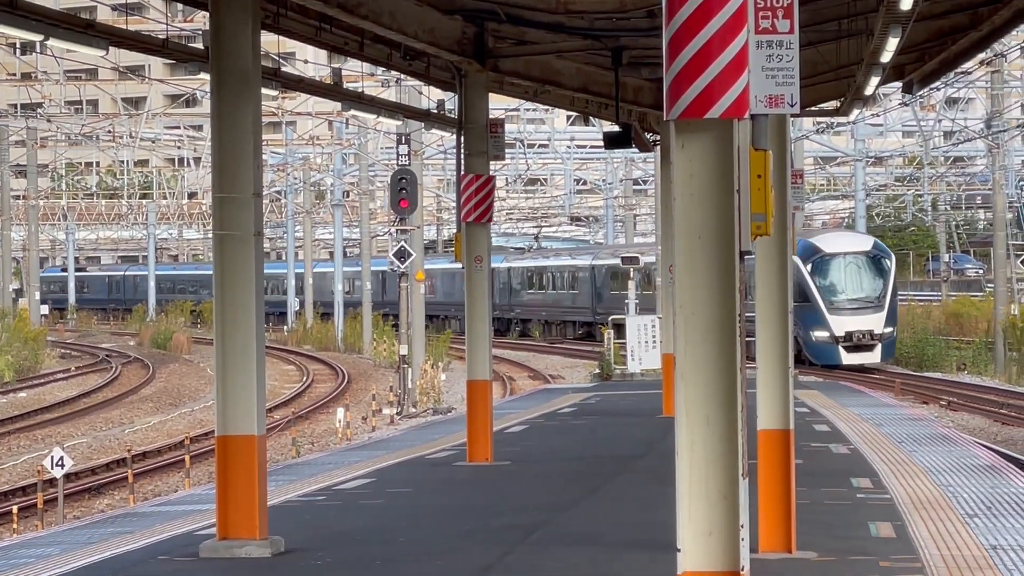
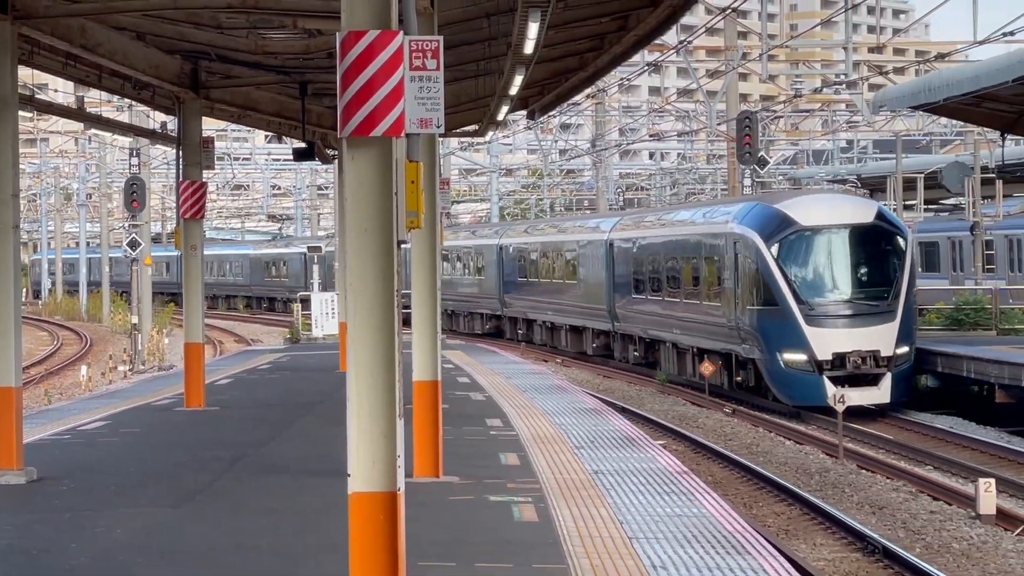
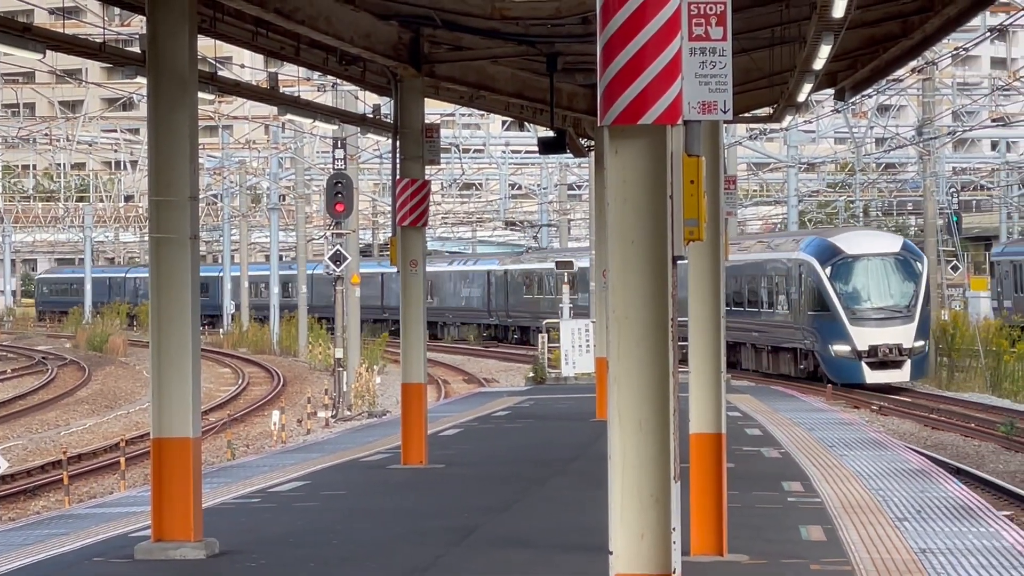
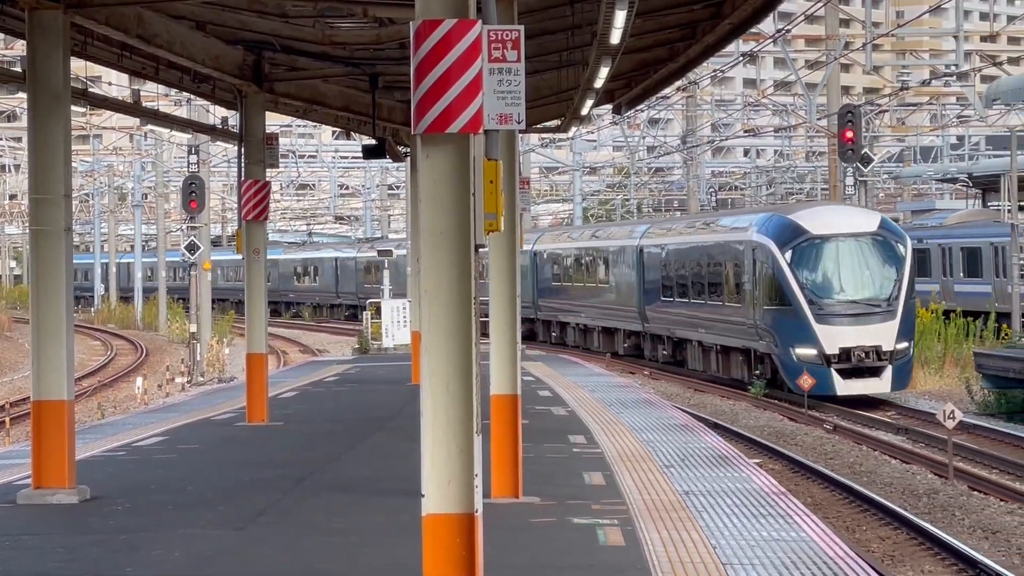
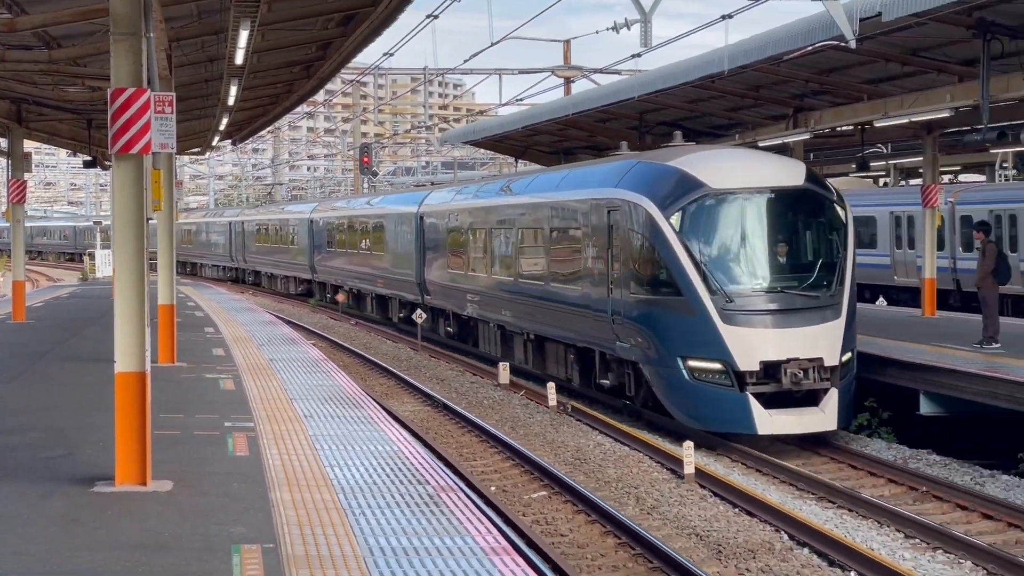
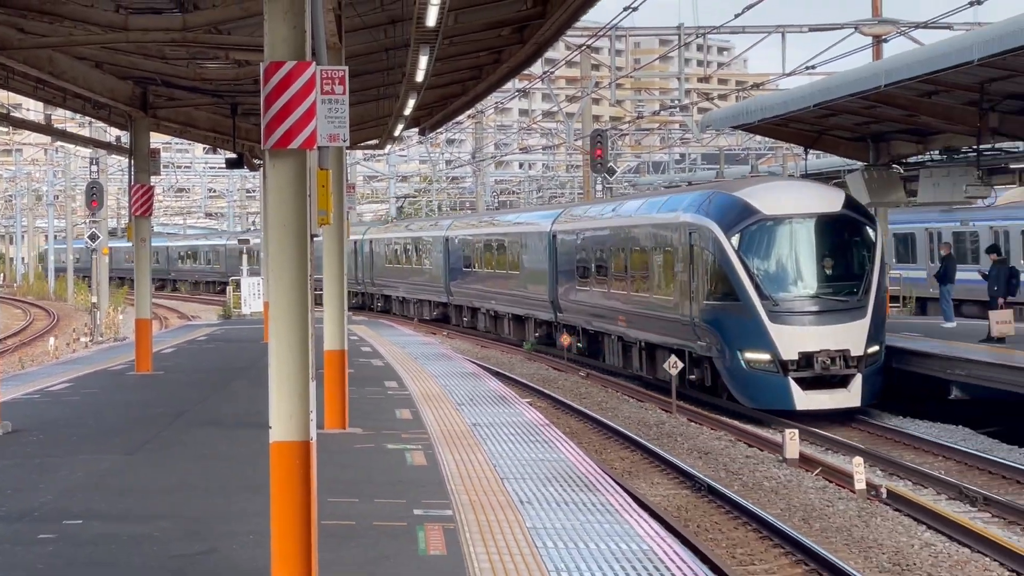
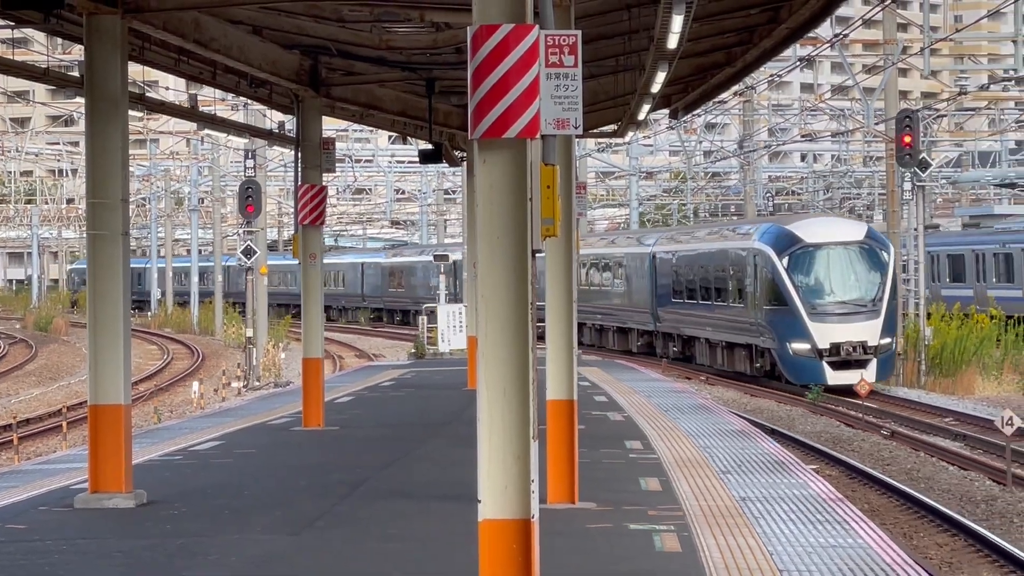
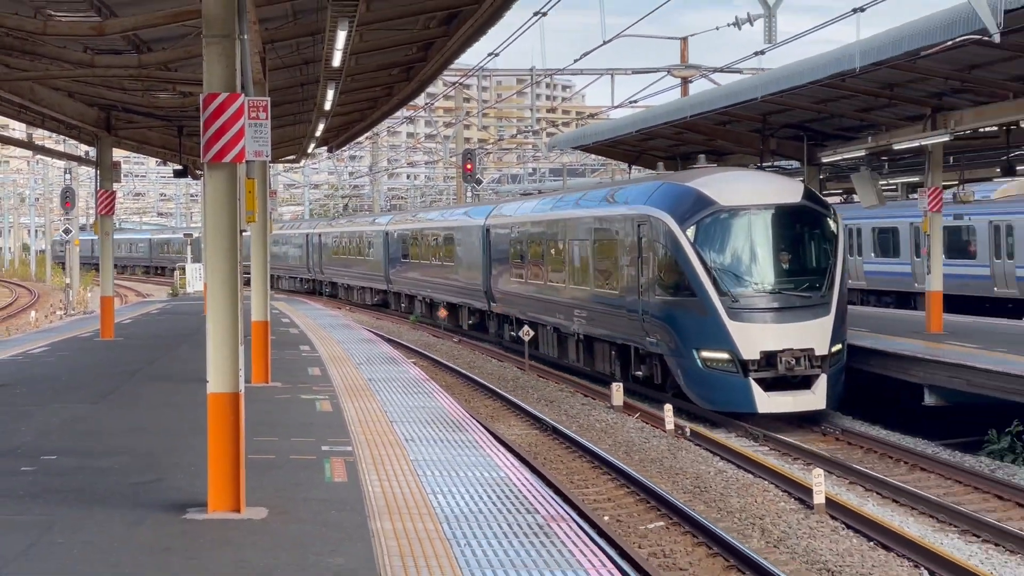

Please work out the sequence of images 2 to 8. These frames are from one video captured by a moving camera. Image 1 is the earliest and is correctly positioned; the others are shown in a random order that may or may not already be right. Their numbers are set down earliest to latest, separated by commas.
3, 7, 4, 2, 6, 8, 5
